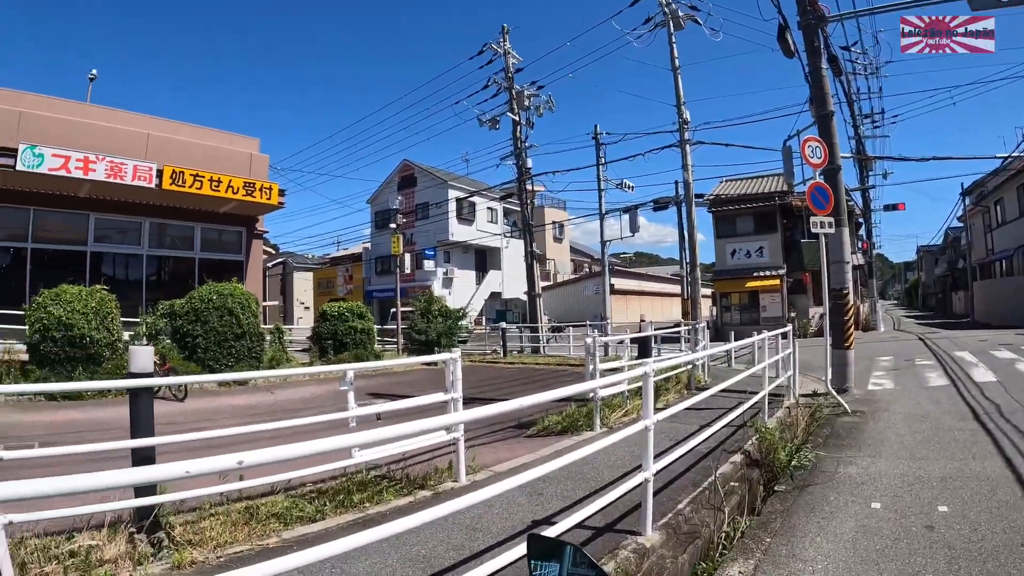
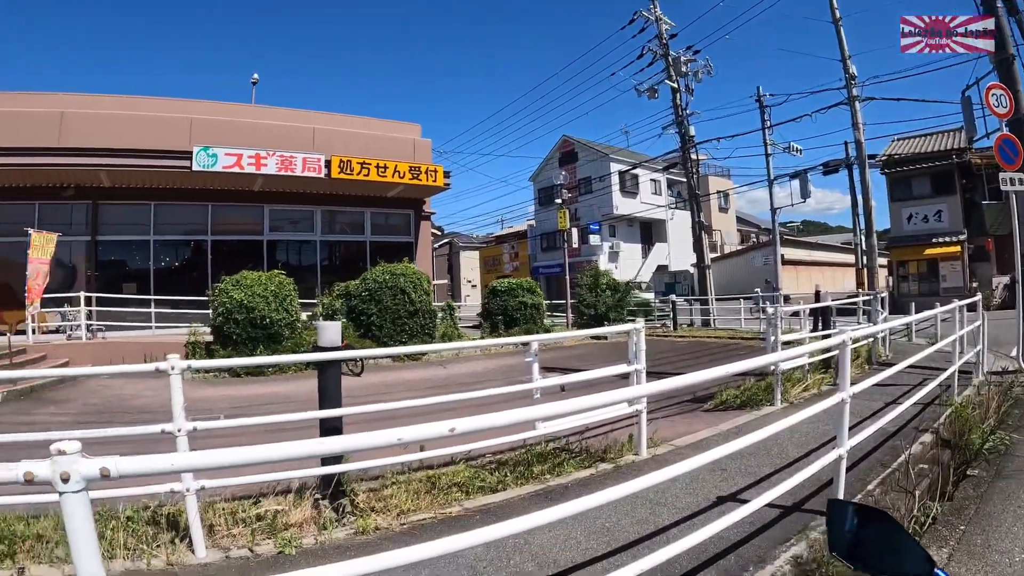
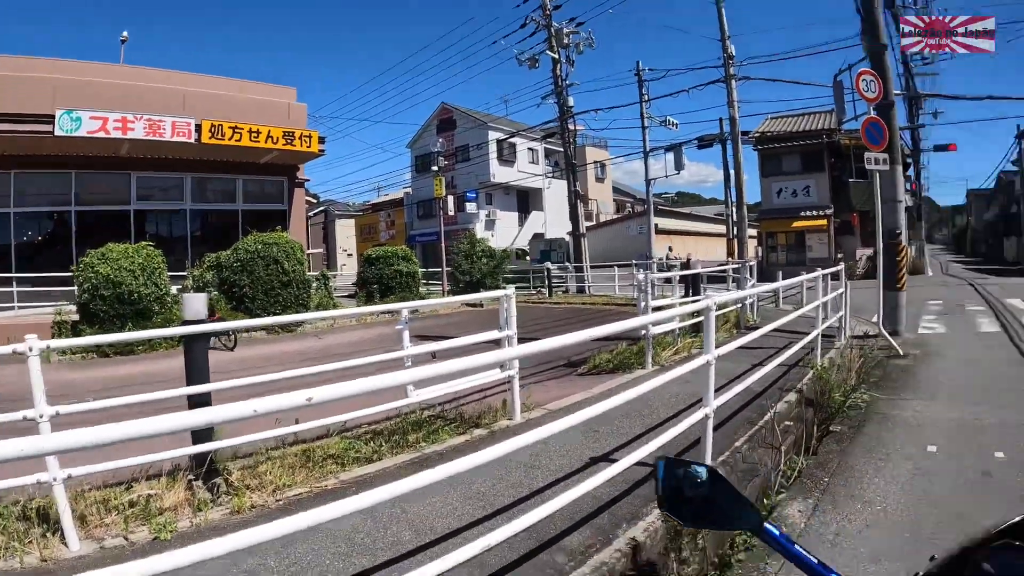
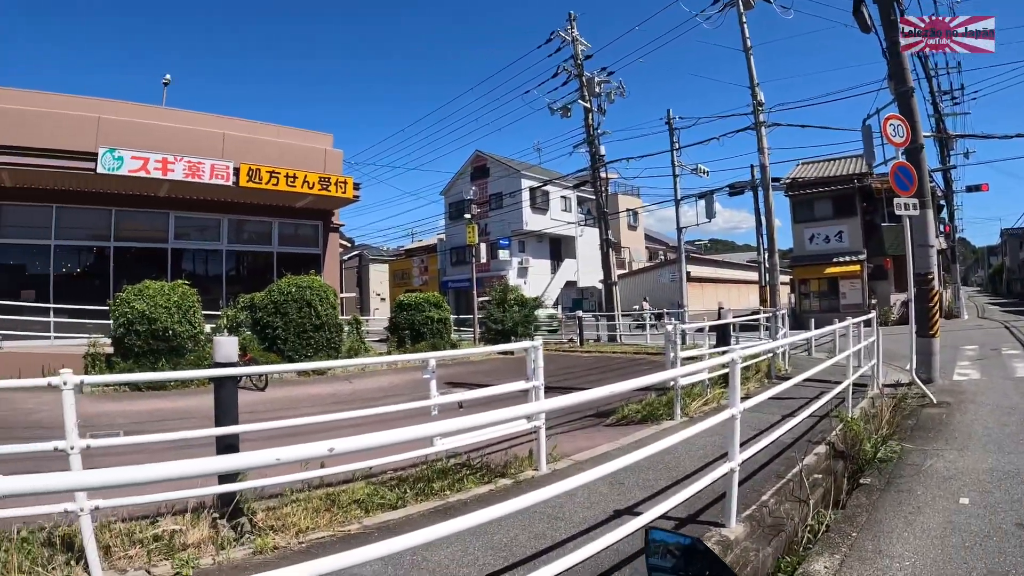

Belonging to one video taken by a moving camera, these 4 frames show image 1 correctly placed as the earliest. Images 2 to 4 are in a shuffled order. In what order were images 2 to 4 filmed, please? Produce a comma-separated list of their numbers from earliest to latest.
4, 2, 3
